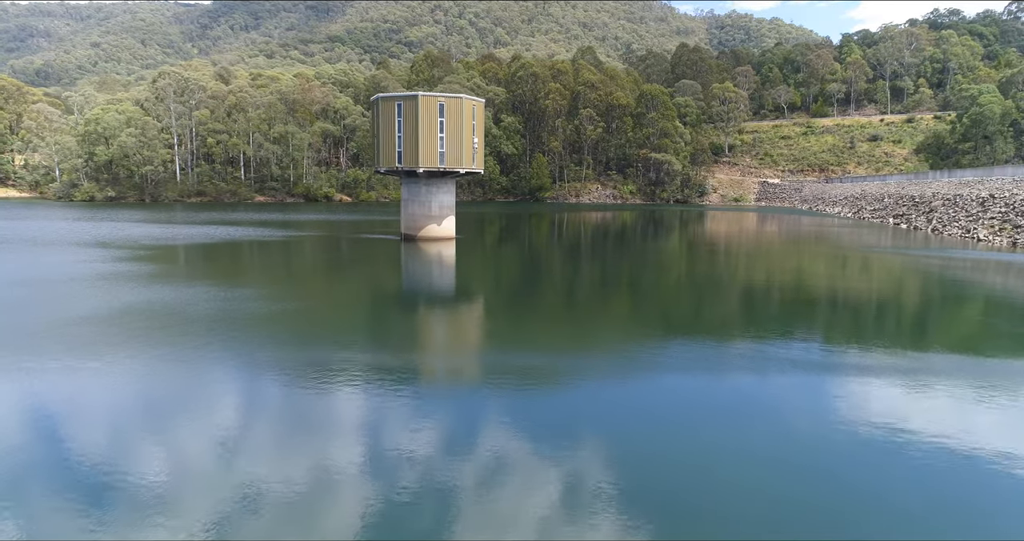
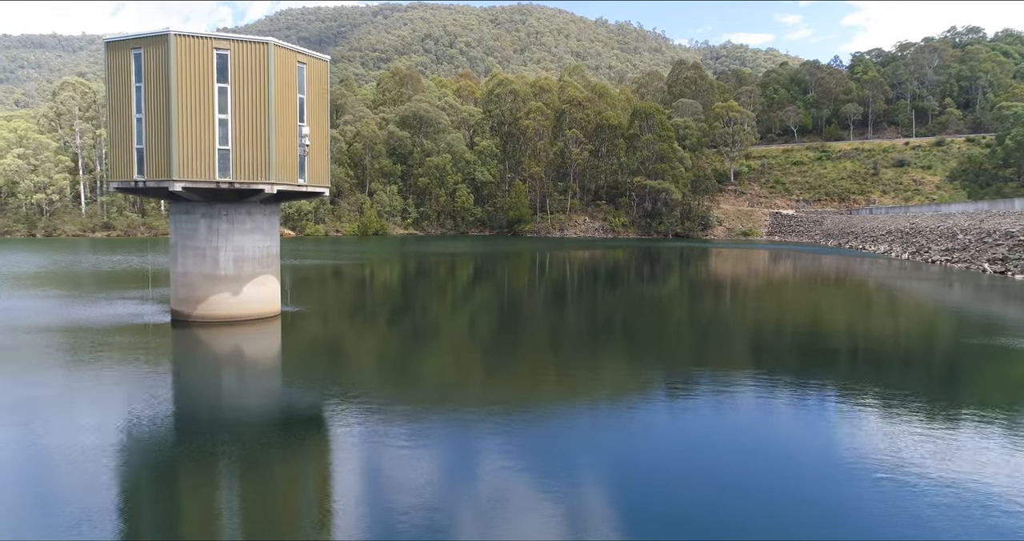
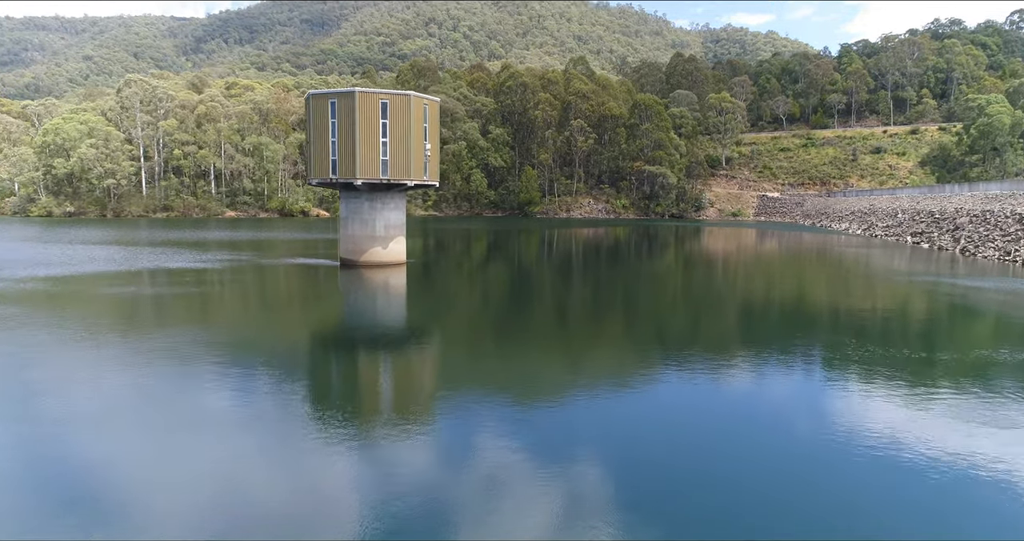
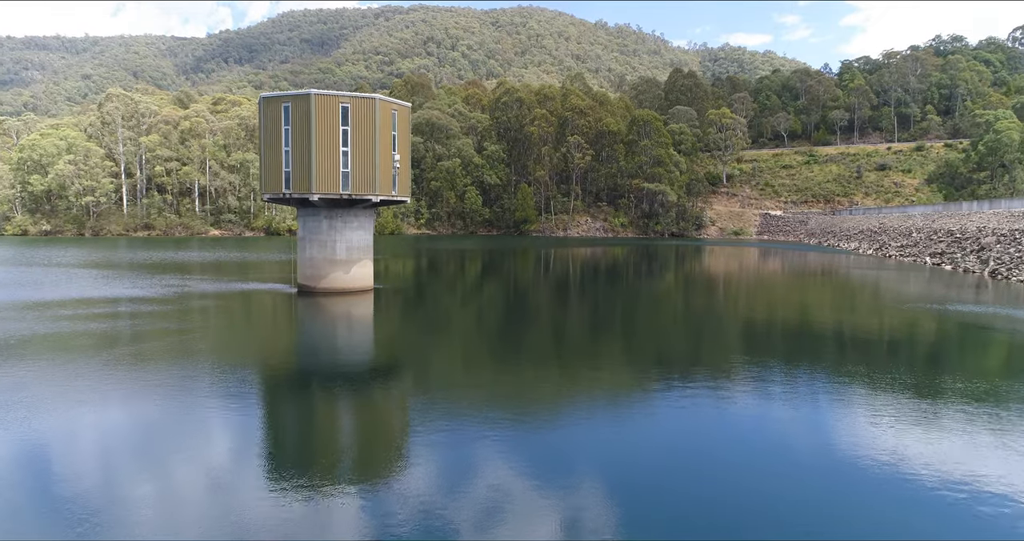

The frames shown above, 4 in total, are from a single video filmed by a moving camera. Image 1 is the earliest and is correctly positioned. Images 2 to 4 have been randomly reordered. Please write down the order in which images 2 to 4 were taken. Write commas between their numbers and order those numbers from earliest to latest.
3, 4, 2
